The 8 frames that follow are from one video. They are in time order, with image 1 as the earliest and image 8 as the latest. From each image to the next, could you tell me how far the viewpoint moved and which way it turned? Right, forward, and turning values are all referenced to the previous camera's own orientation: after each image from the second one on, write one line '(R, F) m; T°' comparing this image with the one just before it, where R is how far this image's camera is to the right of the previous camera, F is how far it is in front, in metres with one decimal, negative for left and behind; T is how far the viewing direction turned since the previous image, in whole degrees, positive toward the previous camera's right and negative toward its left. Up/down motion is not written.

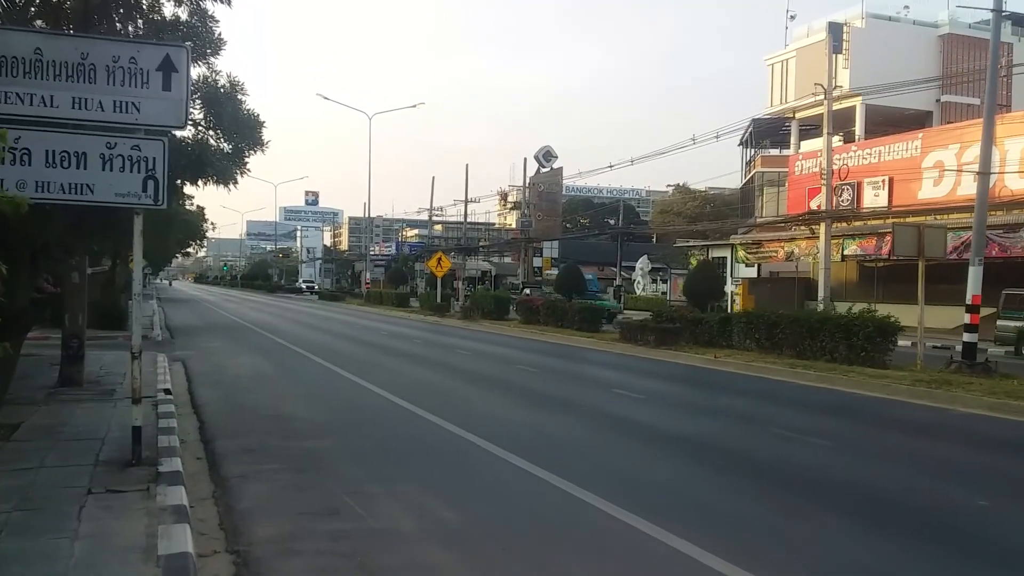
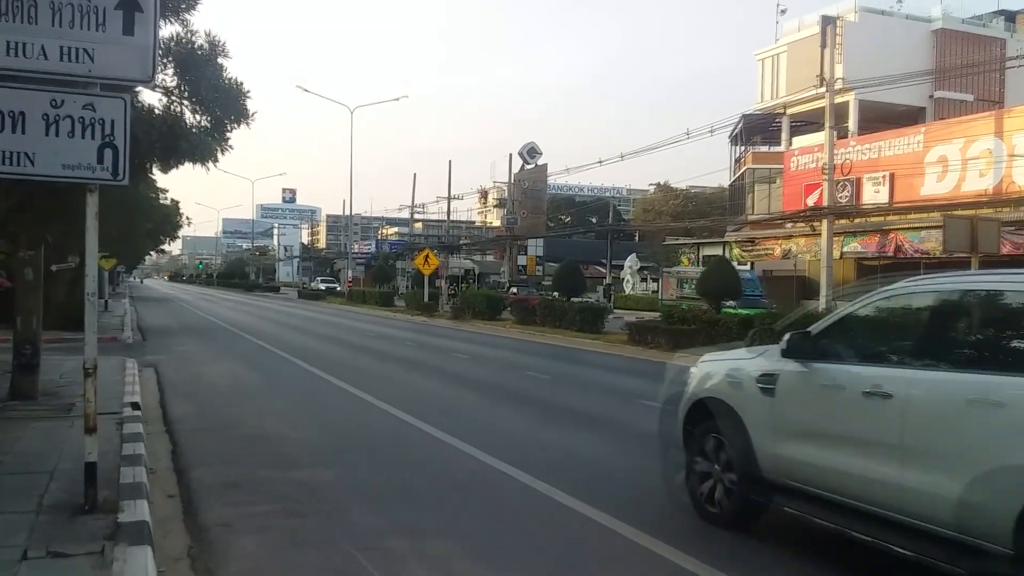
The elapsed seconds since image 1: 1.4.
(-0.5, +1.6) m; +1°
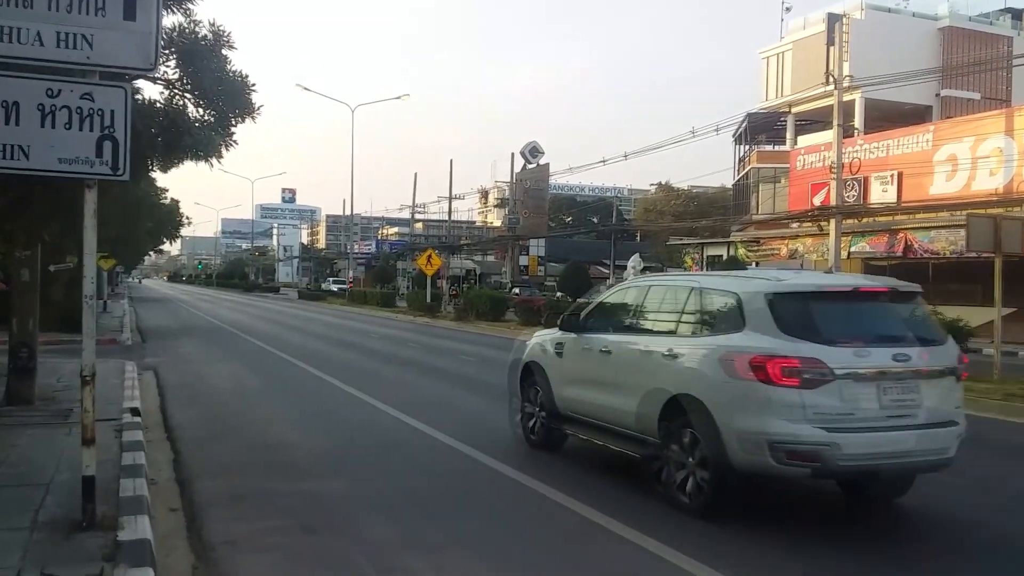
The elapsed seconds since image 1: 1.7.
(-0.2, +0.4) m; 0°
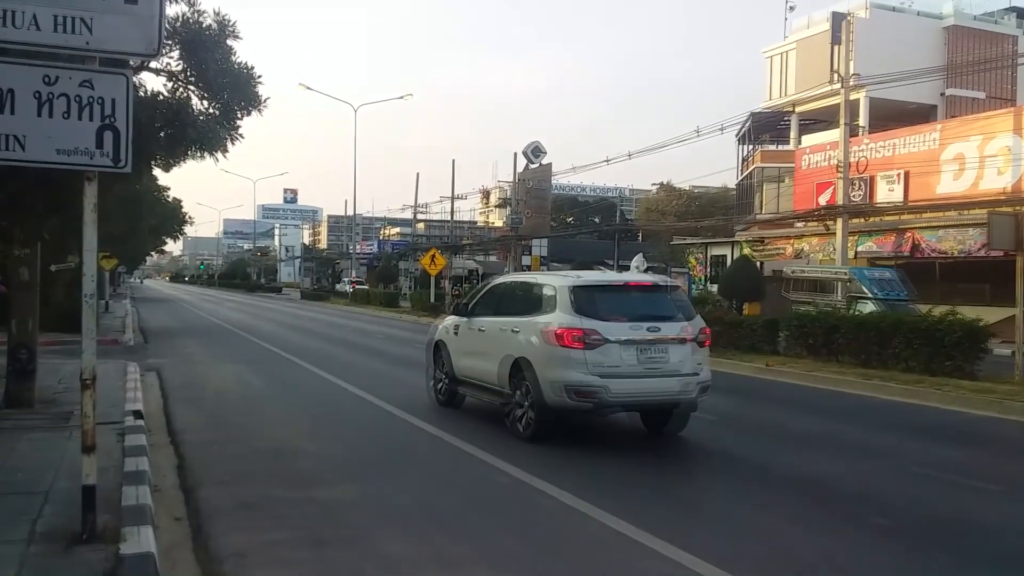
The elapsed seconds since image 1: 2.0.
(-0.1, +0.3) m; 0°
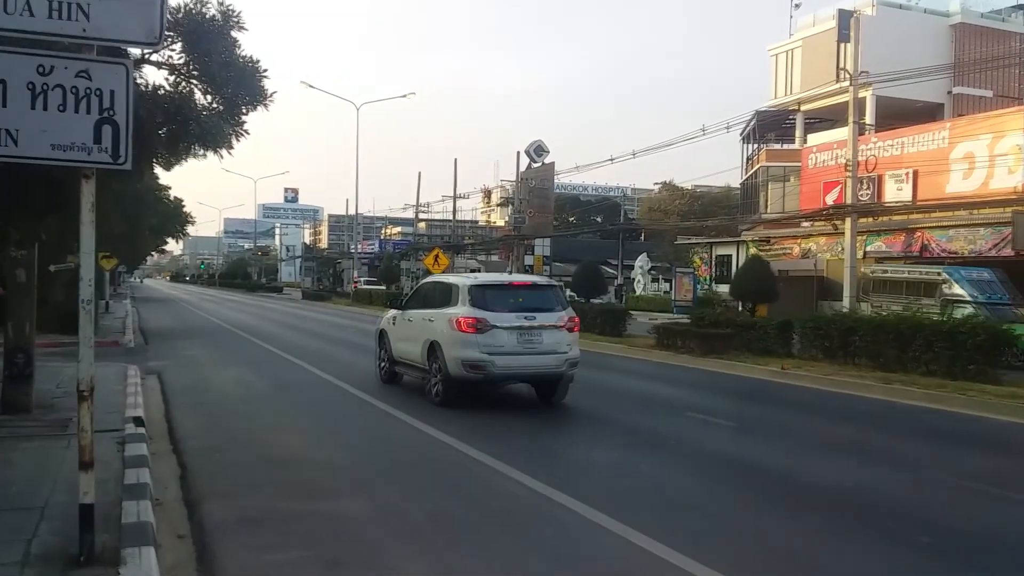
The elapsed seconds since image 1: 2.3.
(-0.1, +0.4) m; 0°
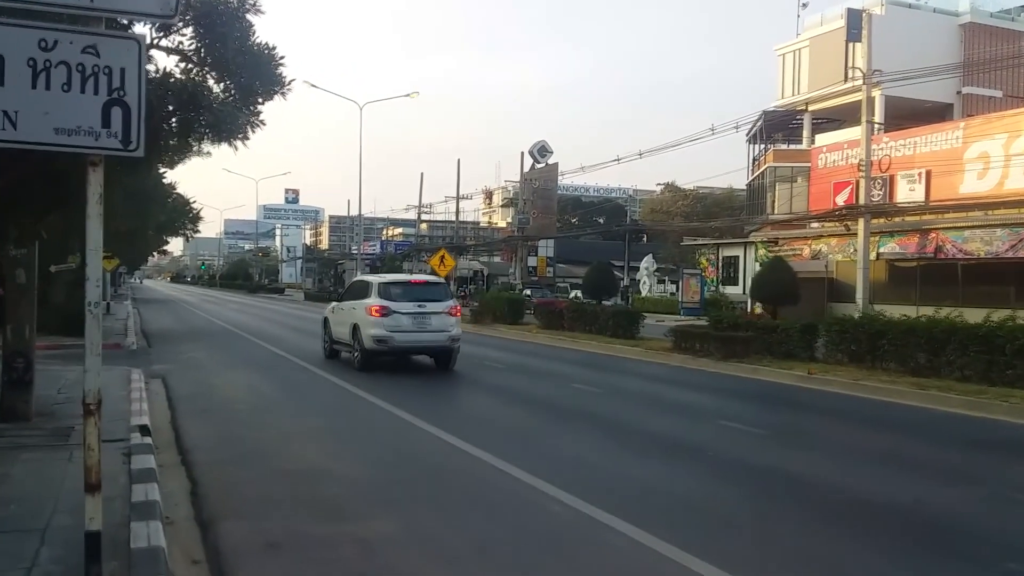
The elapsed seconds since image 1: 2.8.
(-0.3, +0.5) m; 0°
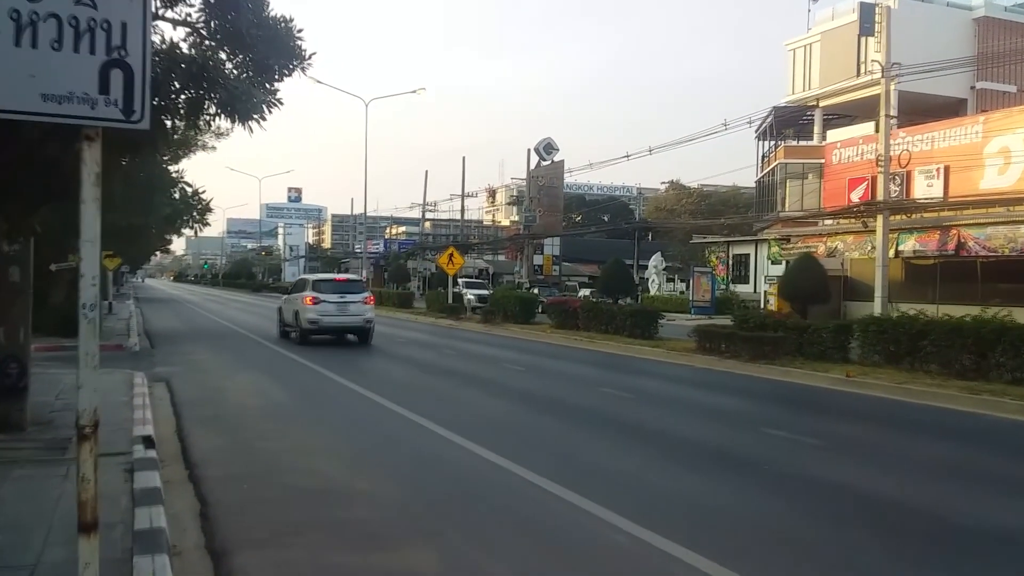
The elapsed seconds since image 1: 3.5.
(-0.3, +0.8) m; 0°
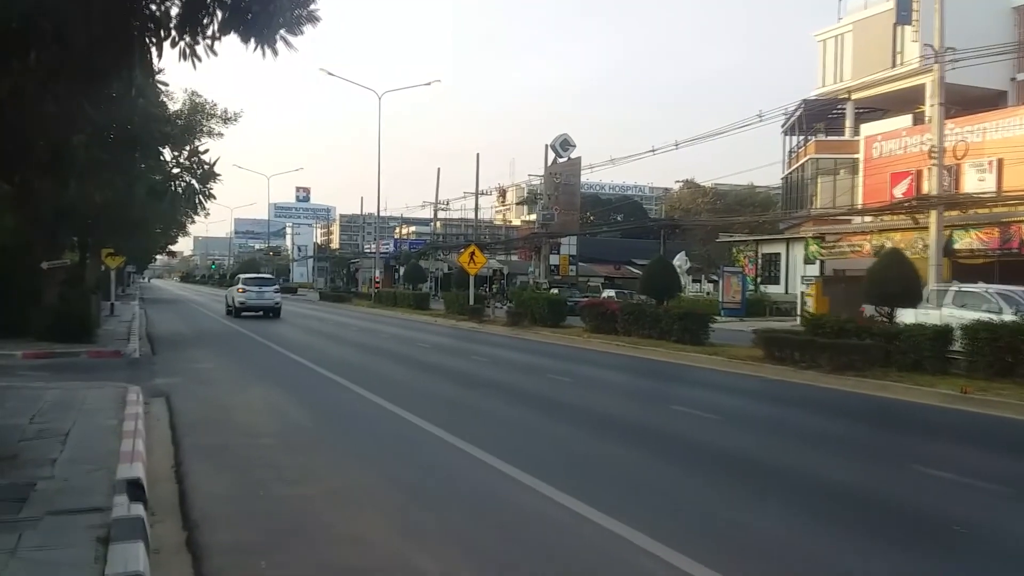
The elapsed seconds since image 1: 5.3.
(-0.7, +2.1) m; 0°
